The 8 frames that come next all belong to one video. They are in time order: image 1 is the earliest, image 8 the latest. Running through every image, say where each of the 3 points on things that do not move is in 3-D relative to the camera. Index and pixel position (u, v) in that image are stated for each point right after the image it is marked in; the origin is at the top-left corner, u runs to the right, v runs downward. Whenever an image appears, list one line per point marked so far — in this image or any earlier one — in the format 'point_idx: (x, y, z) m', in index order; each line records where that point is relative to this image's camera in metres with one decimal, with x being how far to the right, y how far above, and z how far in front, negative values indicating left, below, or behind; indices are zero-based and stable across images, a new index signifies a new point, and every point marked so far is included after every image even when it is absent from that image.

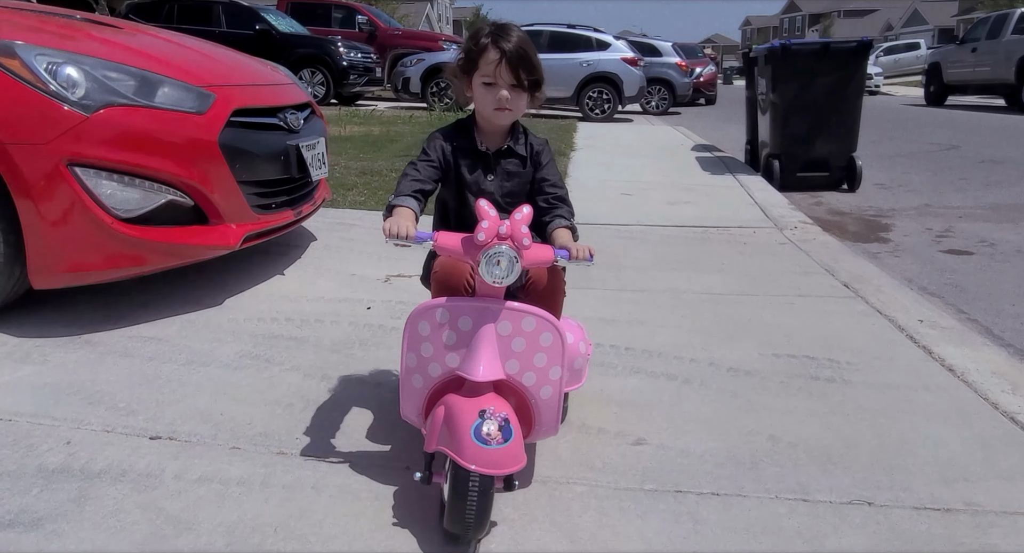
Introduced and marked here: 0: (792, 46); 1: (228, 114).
0: (+3.0, +2.5, +8.1) m
1: (-1.3, +0.8, +3.6) m
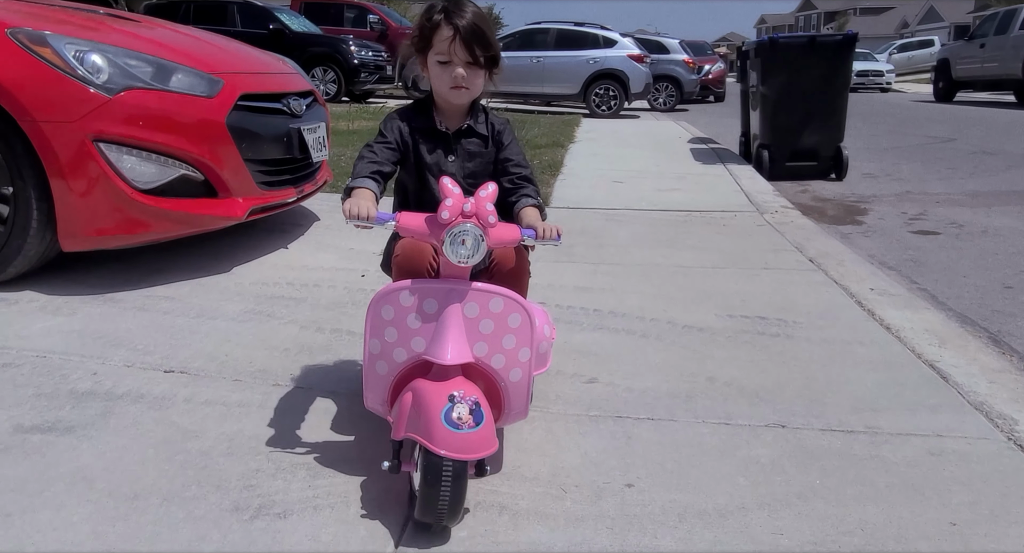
0: (+2.9, +2.6, +8.4) m
1: (-1.4, +0.9, +4.0) m
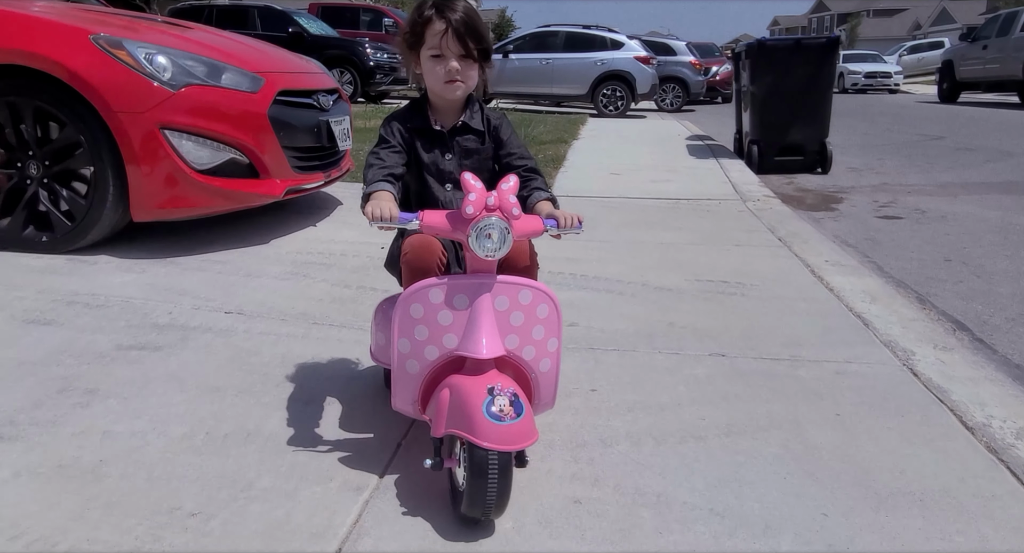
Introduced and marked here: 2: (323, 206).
0: (+3.0, +2.8, +9.0) m
1: (-1.4, +1.1, +4.6) m
2: (-1.4, +0.5, +5.6) m
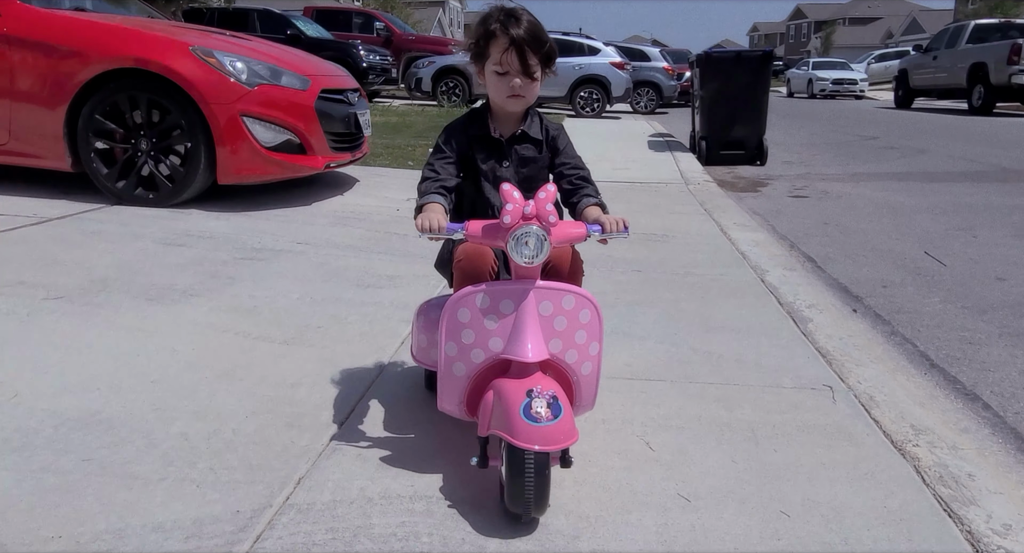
0: (+2.8, +3.1, +10.7) m
1: (-1.5, +1.5, +6.1) m
2: (-1.6, +0.9, +7.1) m
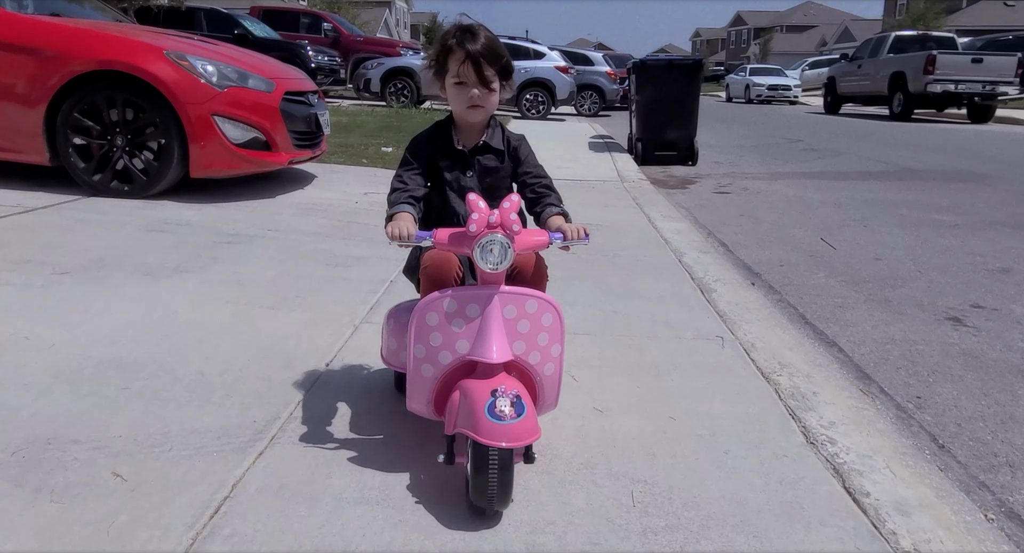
0: (+2.0, +3.2, +11.5) m
1: (-2.0, +1.6, +6.7) m
2: (-2.1, +1.0, +7.7) m
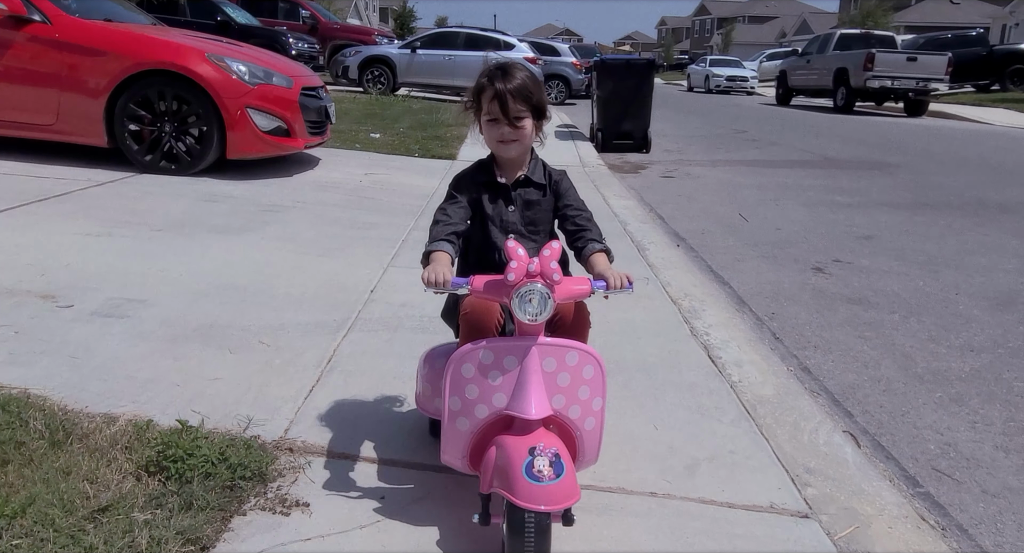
0: (+1.6, +3.7, +12.9) m
1: (-2.2, +1.9, +8.0) m
2: (-2.3, +1.4, +9.0) m
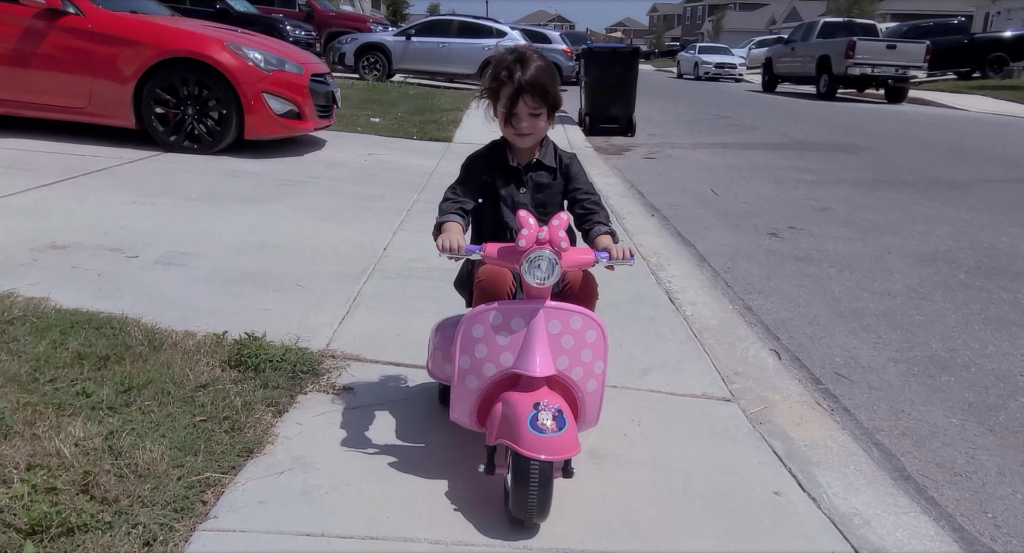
0: (+1.5, +4.1, +13.6) m
1: (-2.3, +2.3, +8.7) m
2: (-2.4, +1.7, +9.7) m
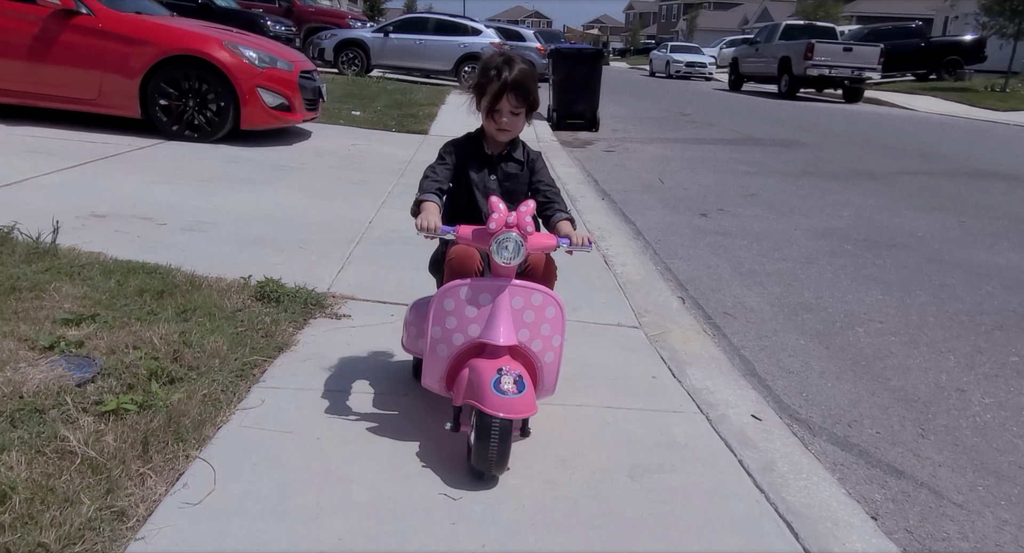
0: (+1.0, +4.4, +14.7) m
1: (-2.7, +2.6, +9.6) m
2: (-2.8, +2.0, +10.6) m
